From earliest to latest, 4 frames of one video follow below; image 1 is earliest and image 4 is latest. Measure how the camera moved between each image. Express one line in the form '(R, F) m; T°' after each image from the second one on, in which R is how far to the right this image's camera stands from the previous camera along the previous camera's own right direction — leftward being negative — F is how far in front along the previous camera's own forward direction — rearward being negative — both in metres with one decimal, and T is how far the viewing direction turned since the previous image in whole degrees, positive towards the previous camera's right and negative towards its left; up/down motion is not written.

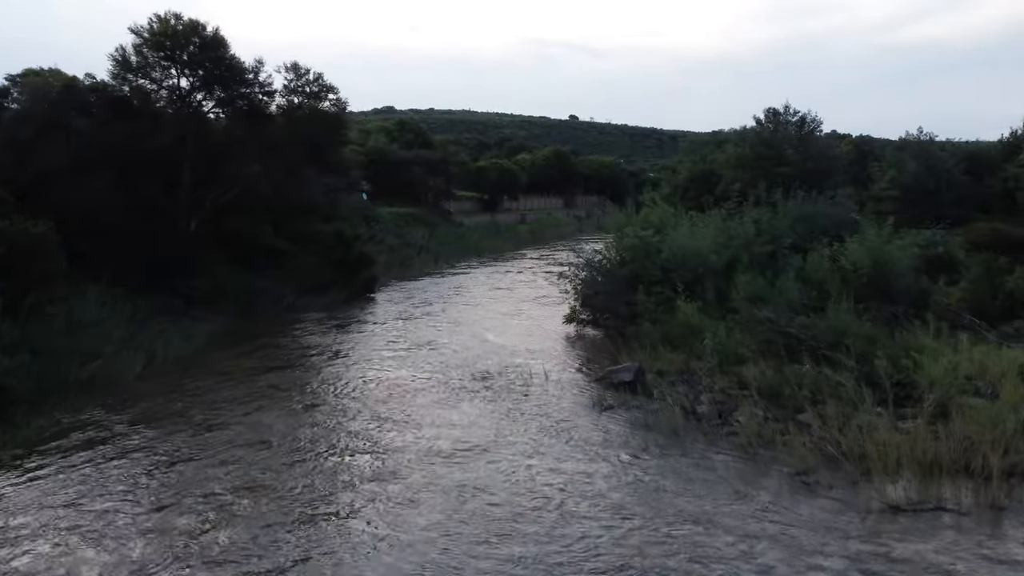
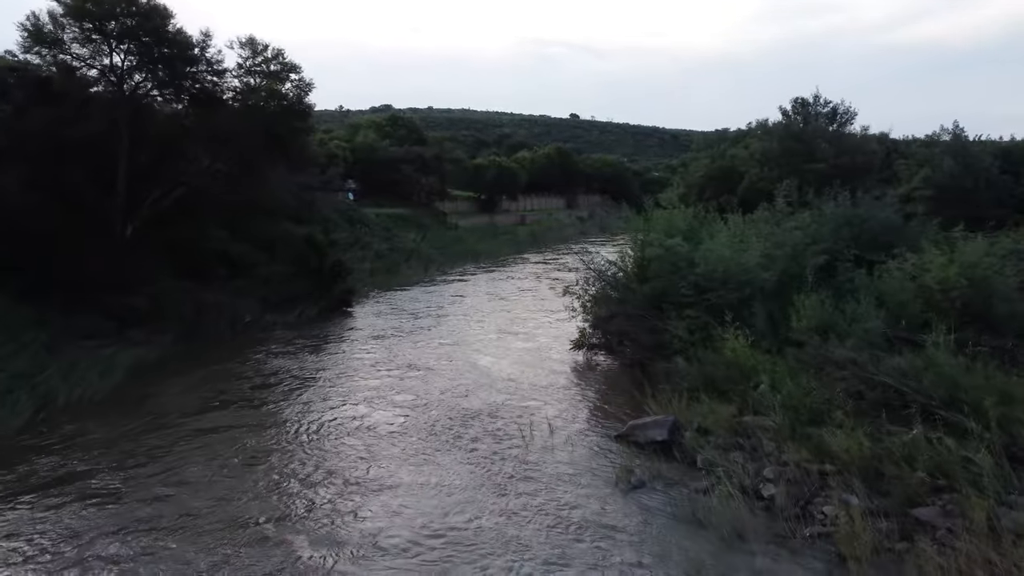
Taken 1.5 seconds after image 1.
(+0.1, +3.2) m; 0°
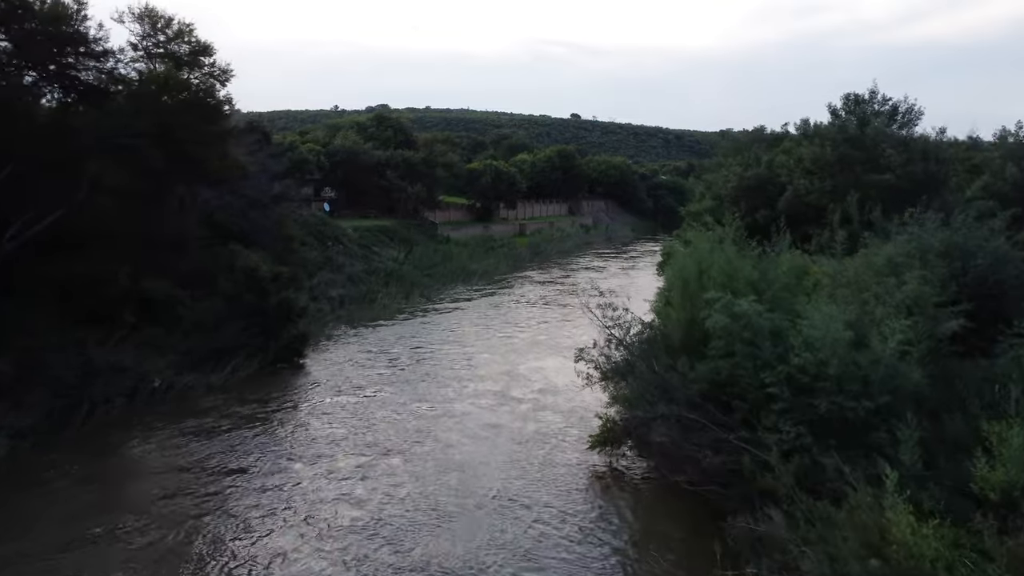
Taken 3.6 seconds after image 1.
(+0.1, +4.6) m; 0°
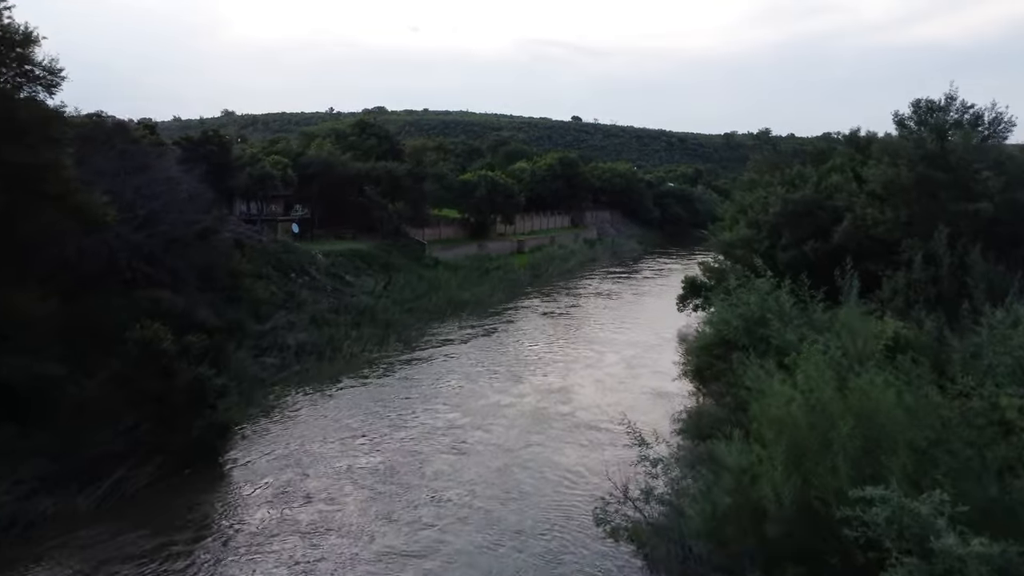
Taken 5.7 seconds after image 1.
(+0.1, +4.3) m; 0°
